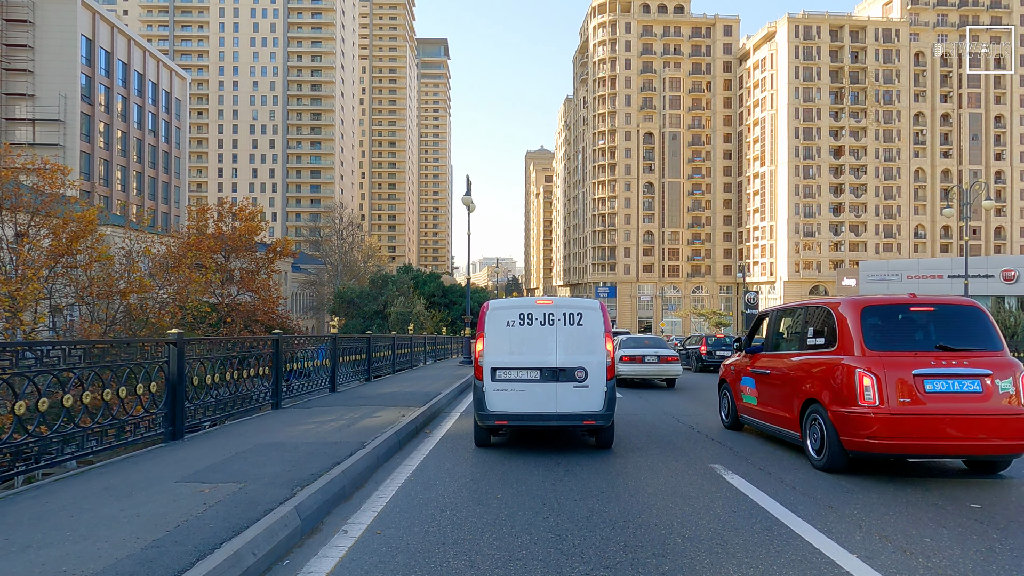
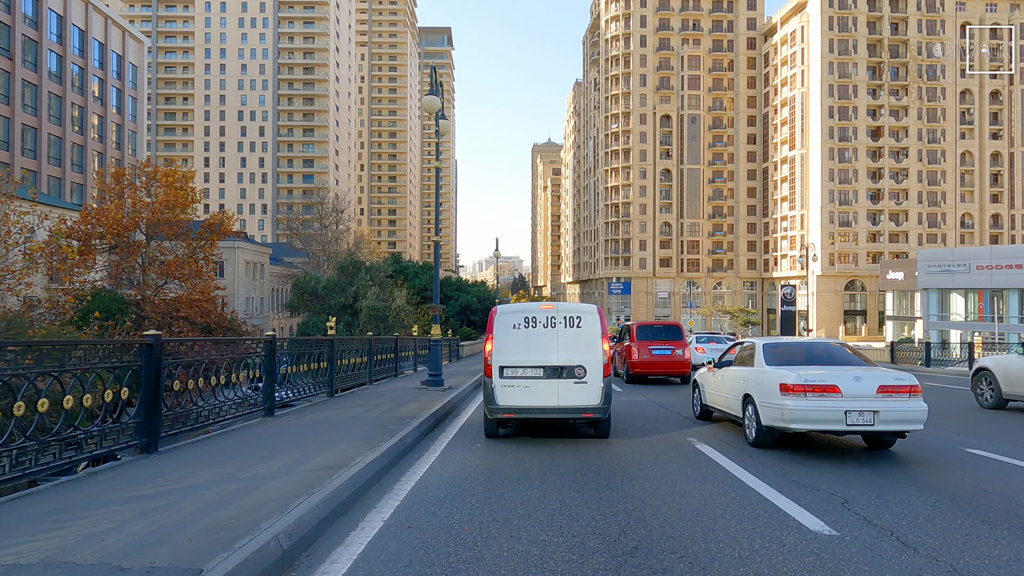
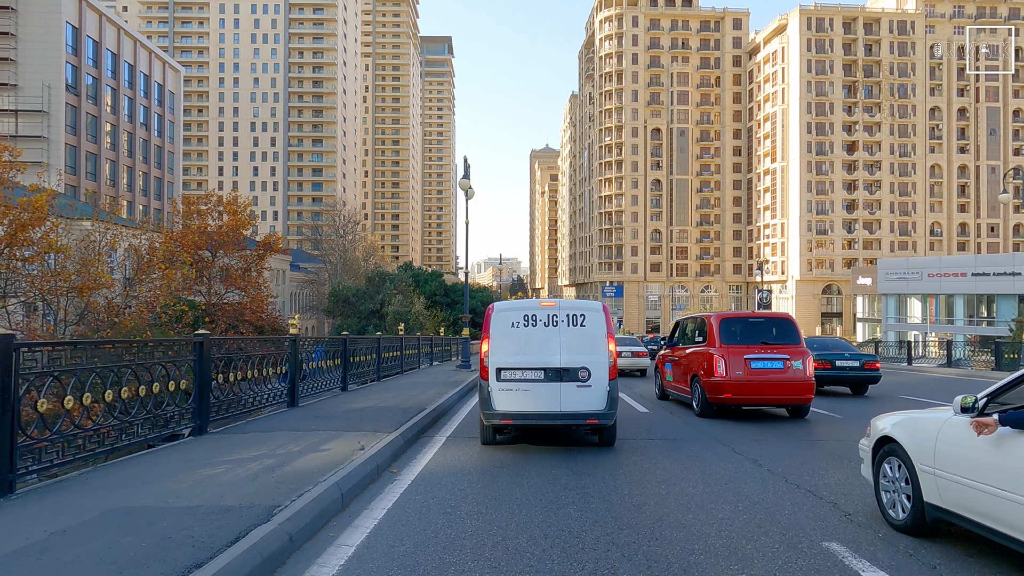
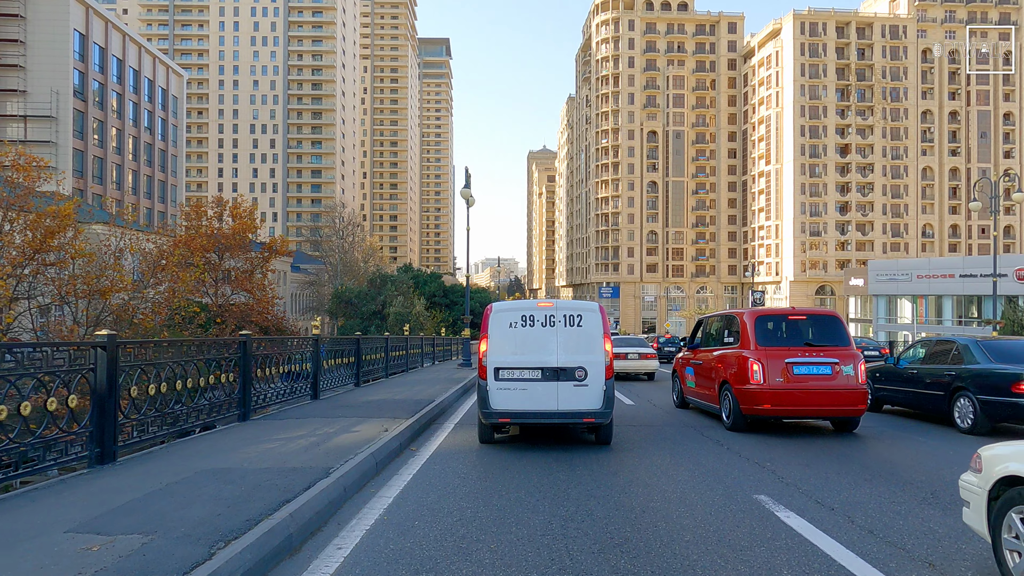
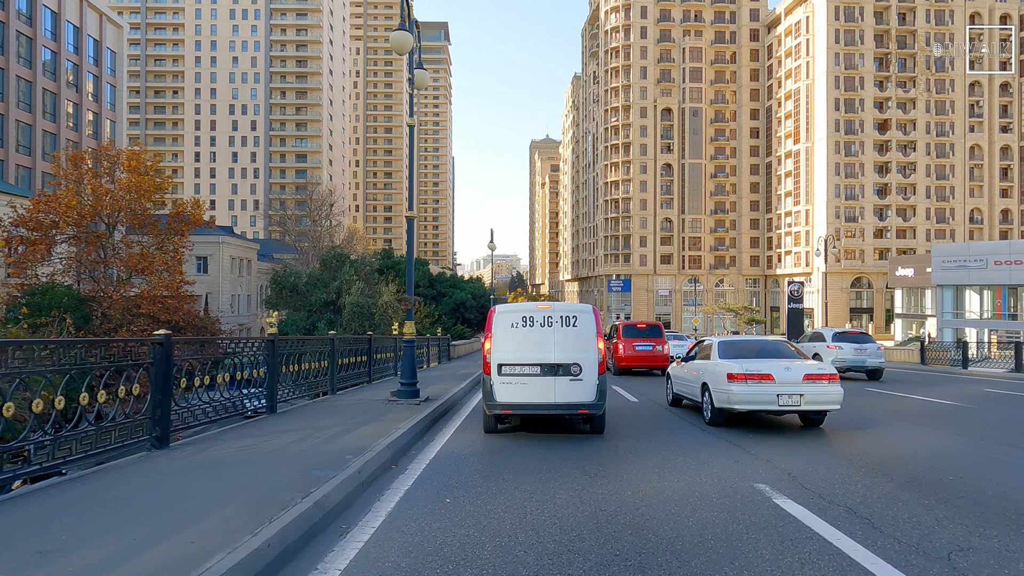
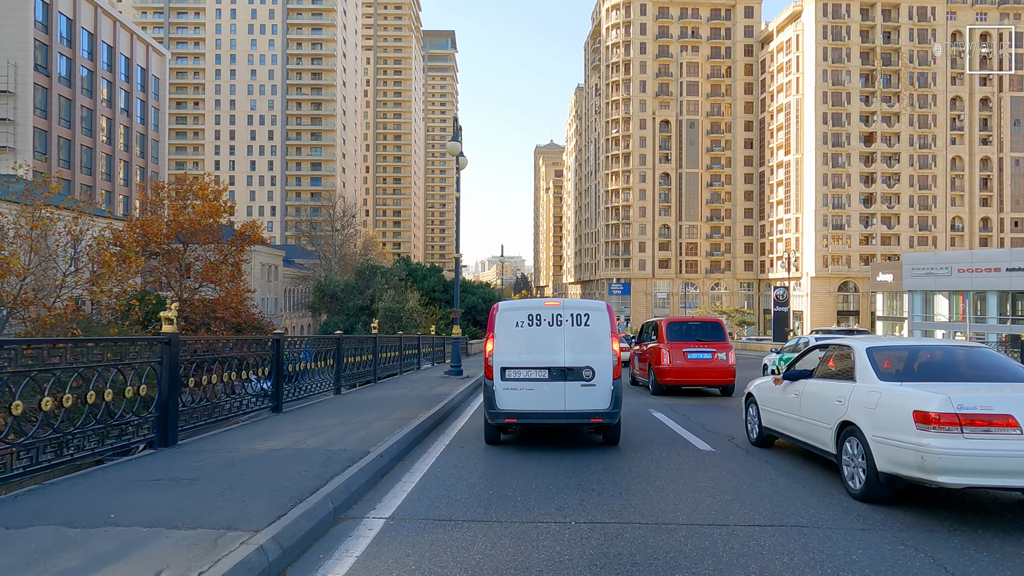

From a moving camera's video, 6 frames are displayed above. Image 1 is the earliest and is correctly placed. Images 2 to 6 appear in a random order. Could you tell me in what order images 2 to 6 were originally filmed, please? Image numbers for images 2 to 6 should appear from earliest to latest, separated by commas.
4, 3, 6, 2, 5
